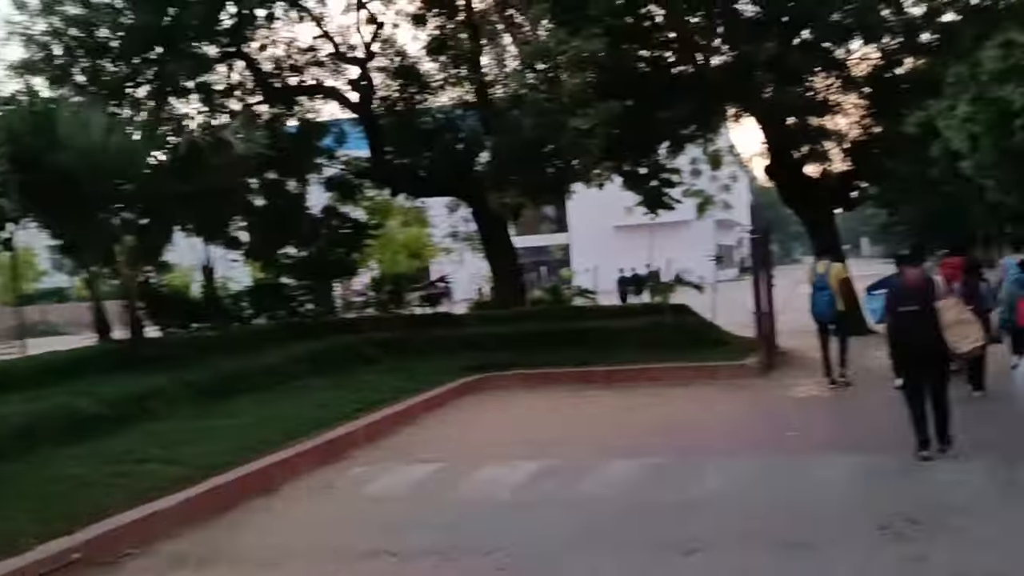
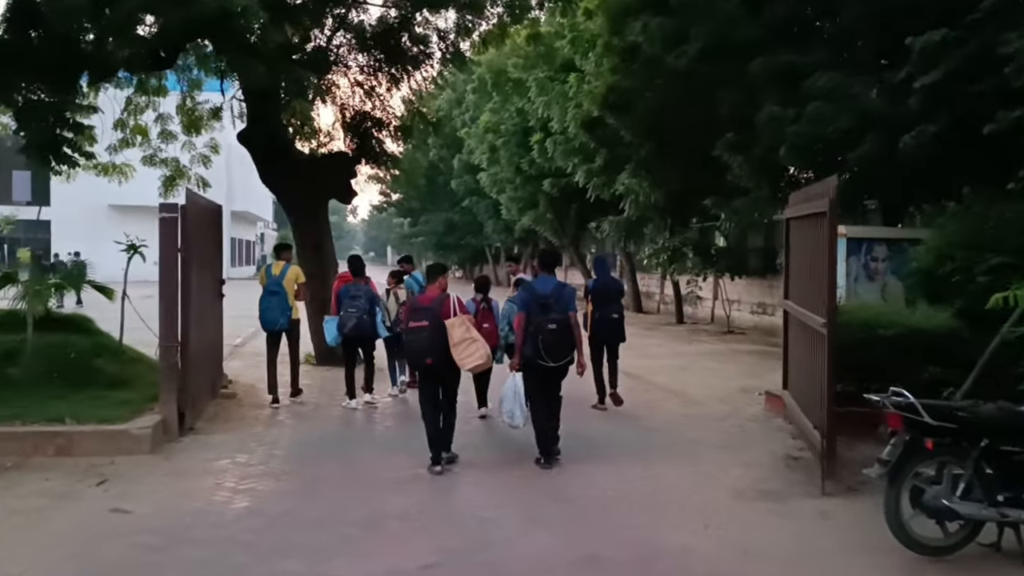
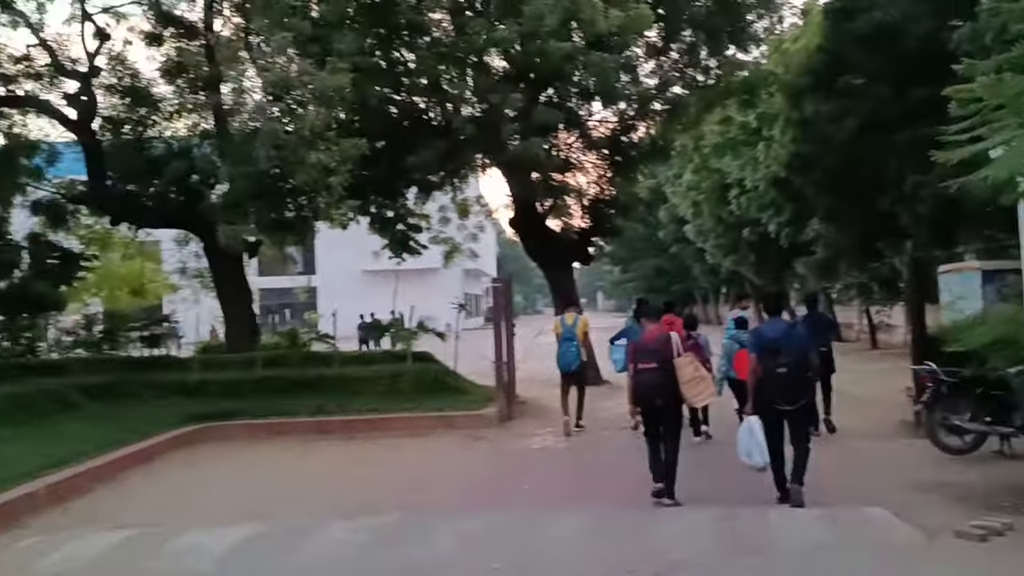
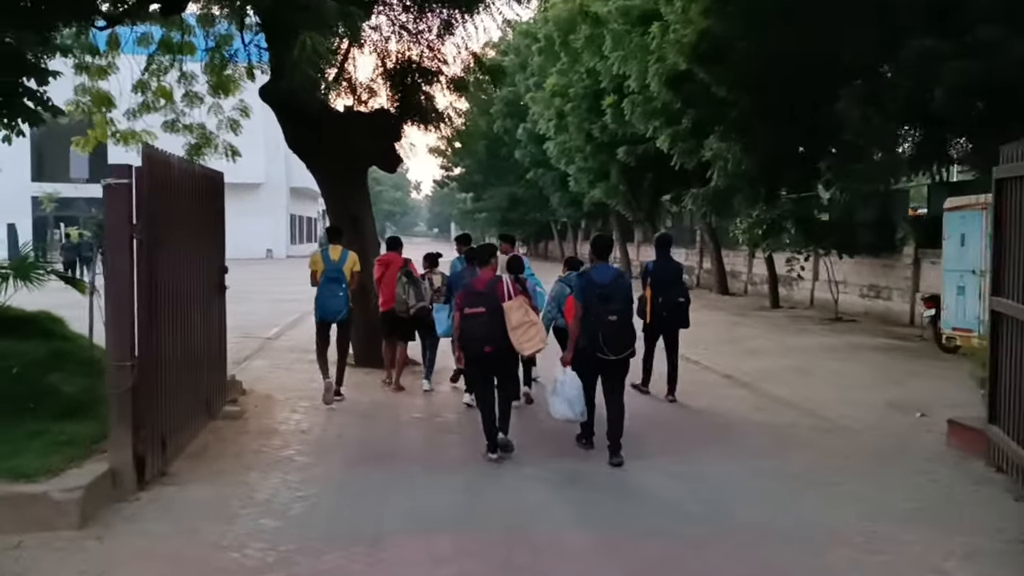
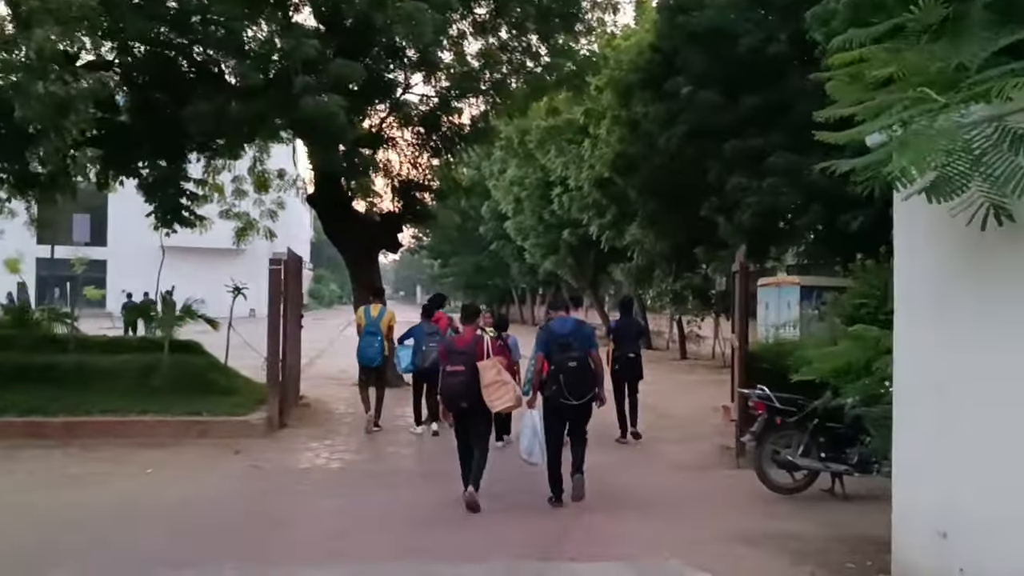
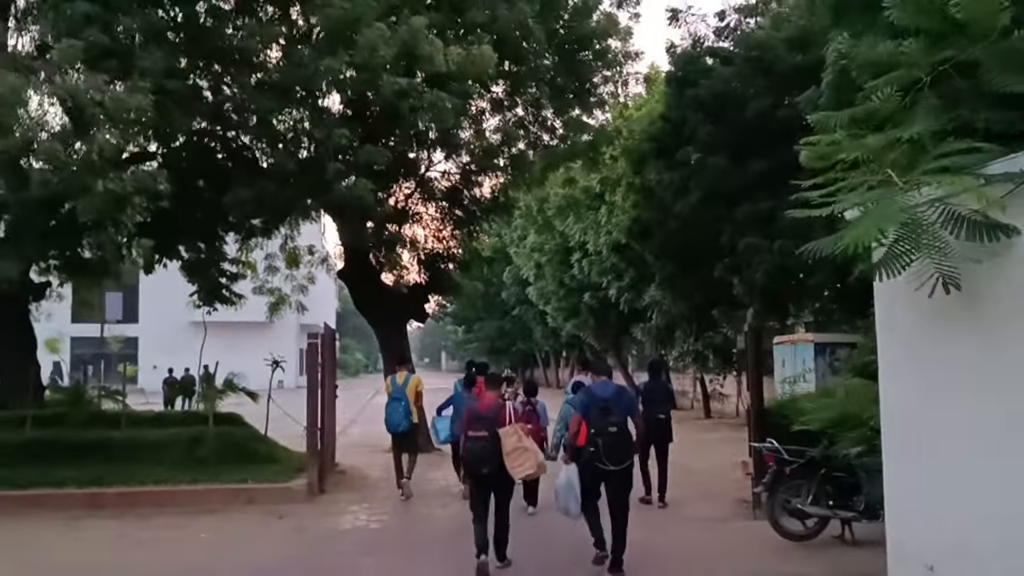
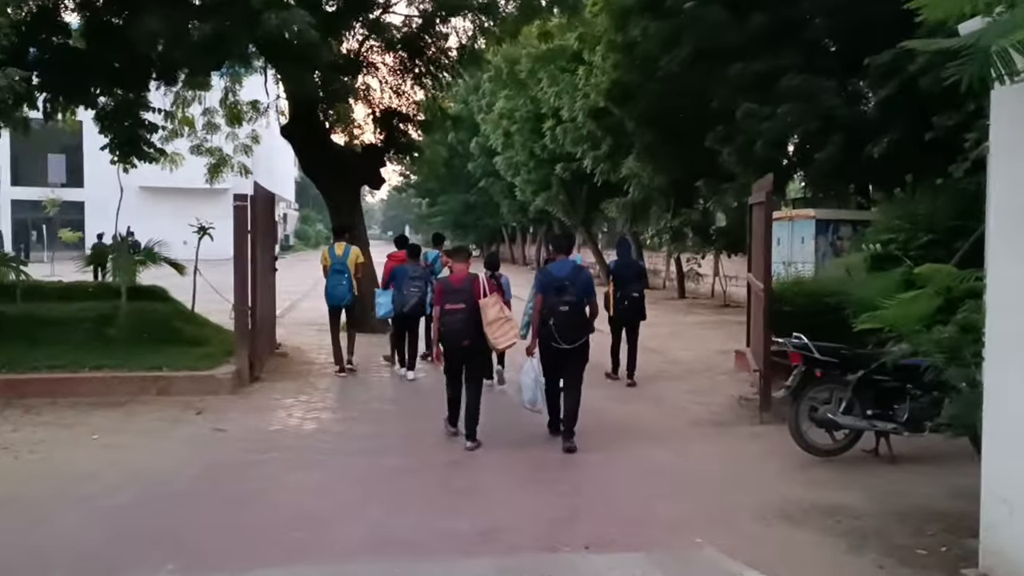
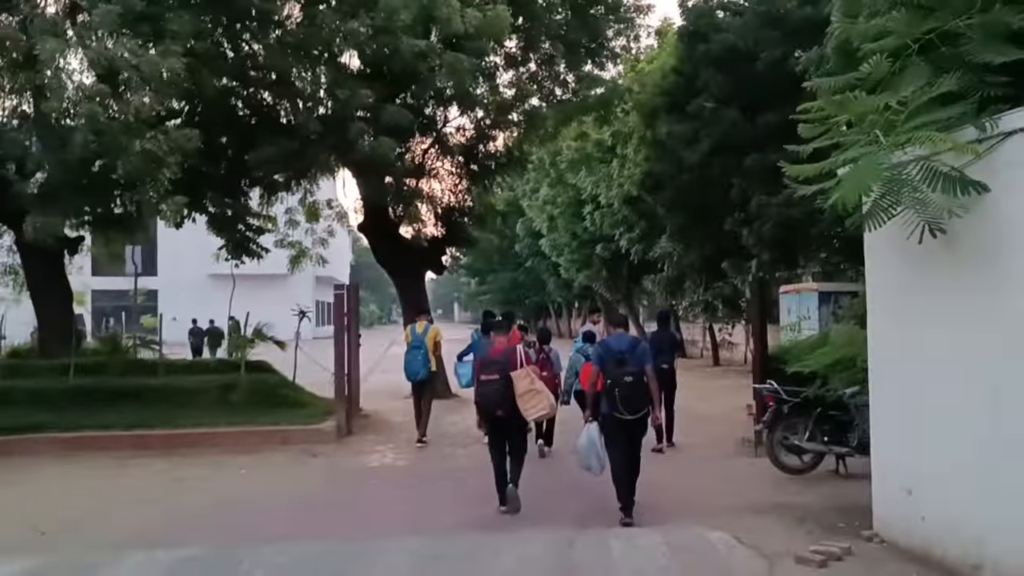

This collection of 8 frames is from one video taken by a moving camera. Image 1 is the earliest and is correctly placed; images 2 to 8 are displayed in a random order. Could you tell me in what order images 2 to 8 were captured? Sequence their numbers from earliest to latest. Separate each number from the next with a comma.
3, 8, 6, 5, 7, 2, 4
